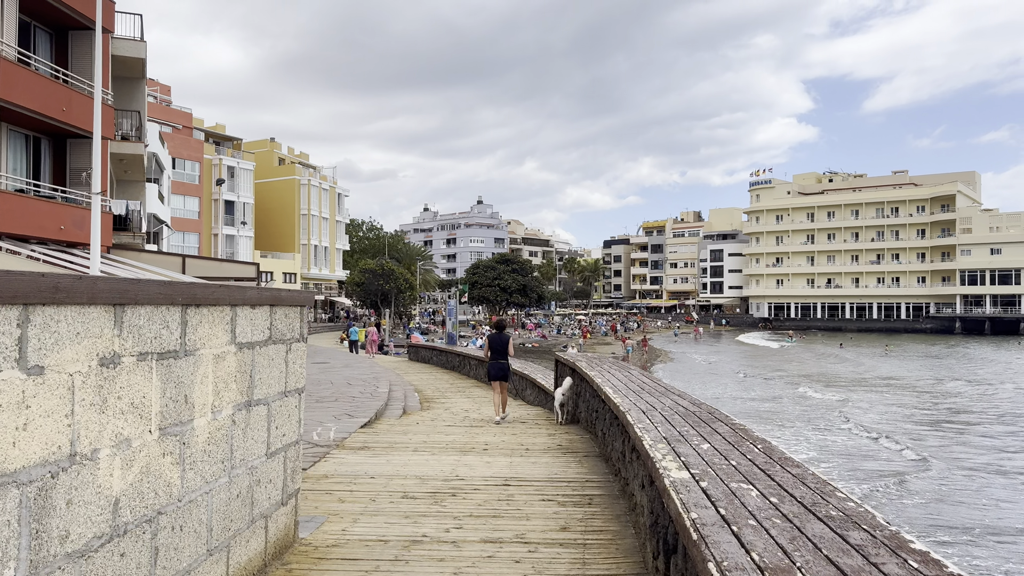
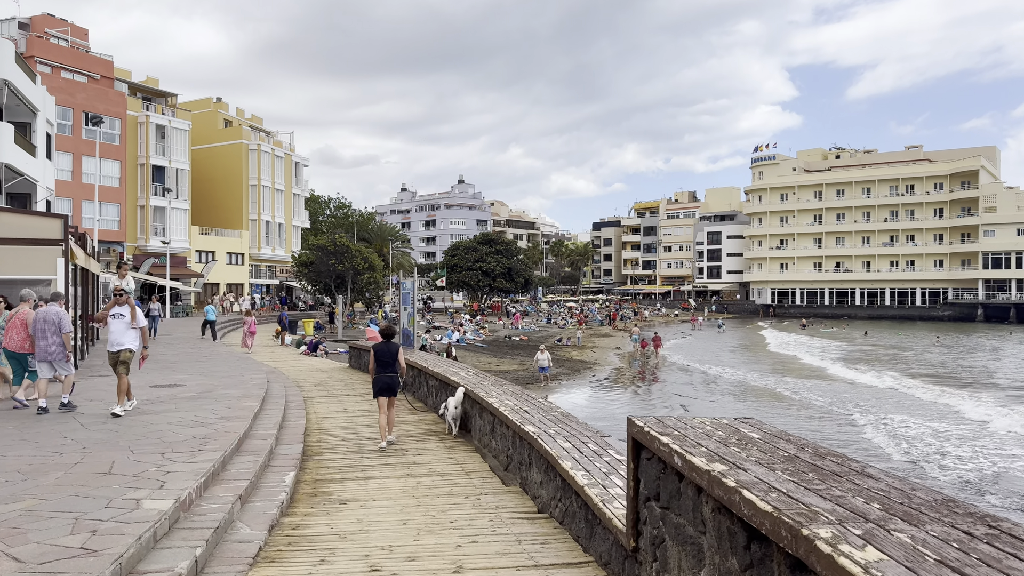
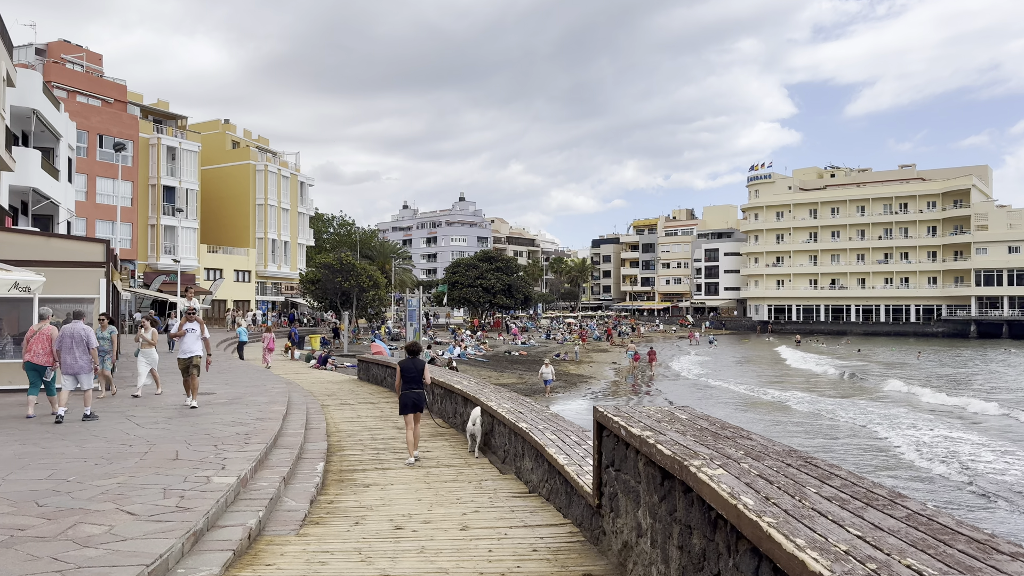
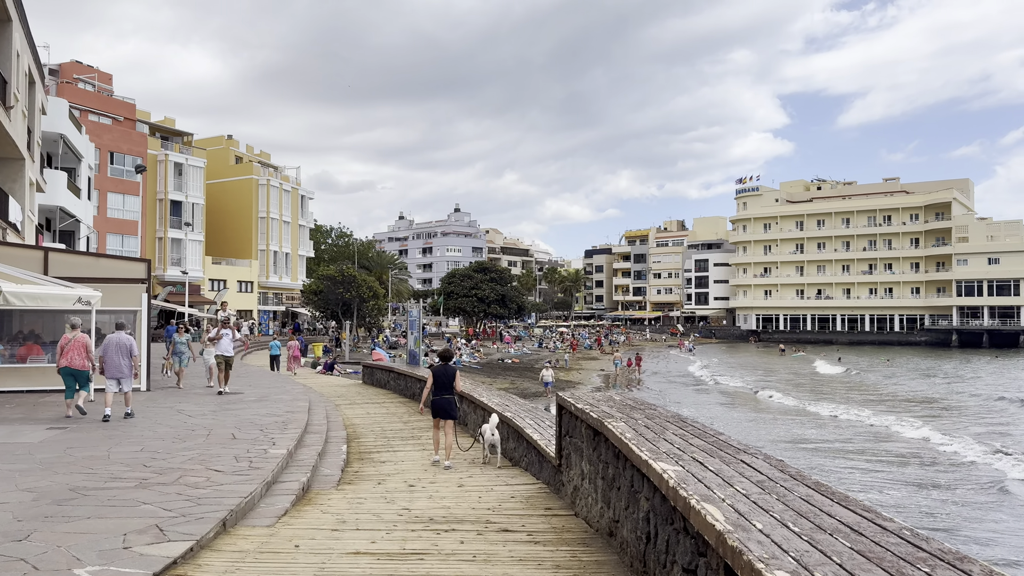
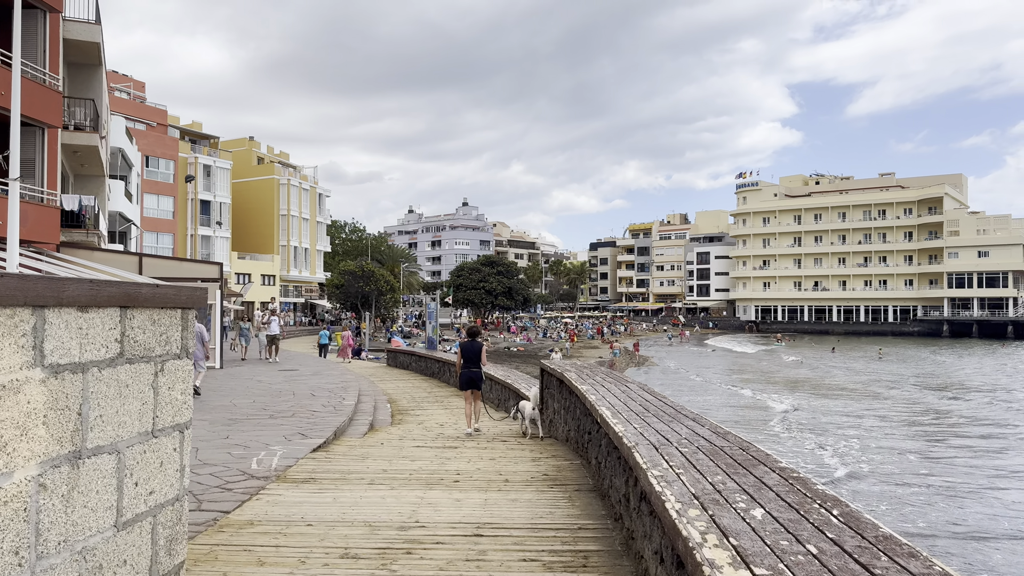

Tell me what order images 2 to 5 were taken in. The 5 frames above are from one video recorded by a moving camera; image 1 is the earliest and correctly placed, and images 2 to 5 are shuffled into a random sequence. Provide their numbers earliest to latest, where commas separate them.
5, 4, 3, 2
